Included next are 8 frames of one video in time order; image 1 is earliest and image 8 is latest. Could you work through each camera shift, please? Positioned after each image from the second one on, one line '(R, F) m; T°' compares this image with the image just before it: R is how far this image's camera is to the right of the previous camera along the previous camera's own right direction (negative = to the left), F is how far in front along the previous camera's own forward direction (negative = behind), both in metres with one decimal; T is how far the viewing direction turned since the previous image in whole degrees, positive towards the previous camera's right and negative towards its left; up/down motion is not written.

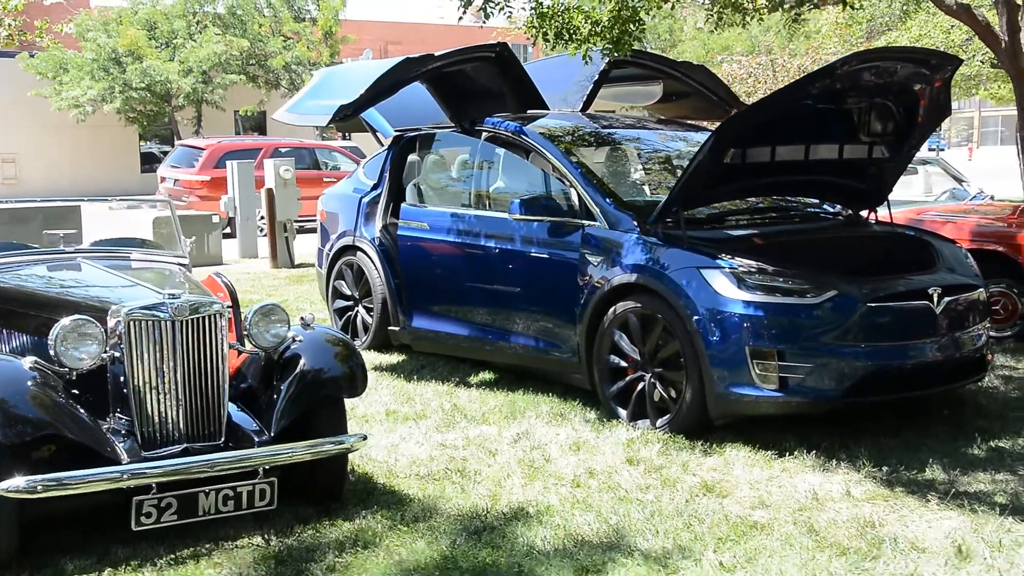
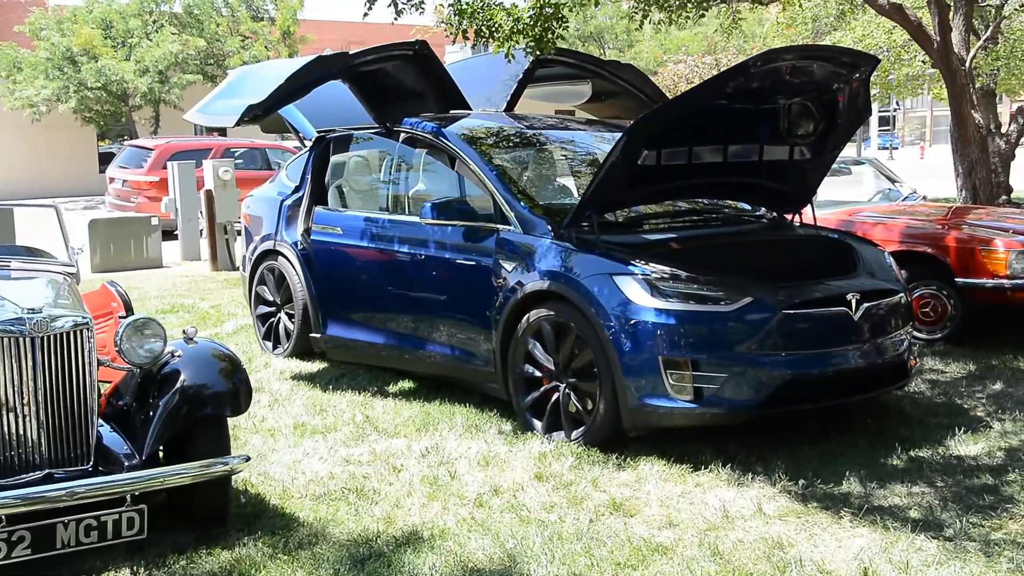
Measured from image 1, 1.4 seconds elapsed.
(+0.3, +0.2) m; +2°
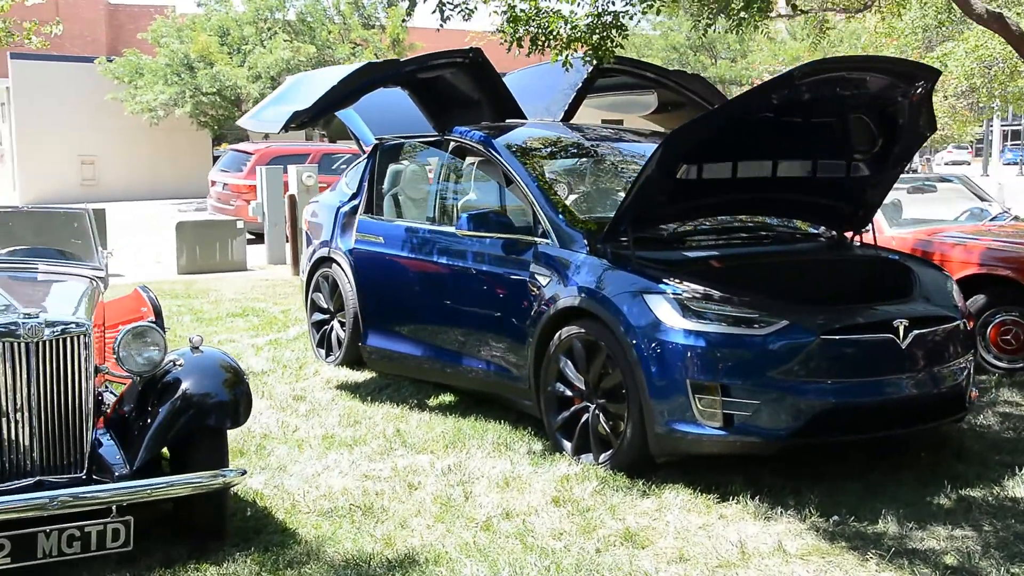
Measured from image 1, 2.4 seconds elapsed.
(+0.4, +0.2) m; -6°
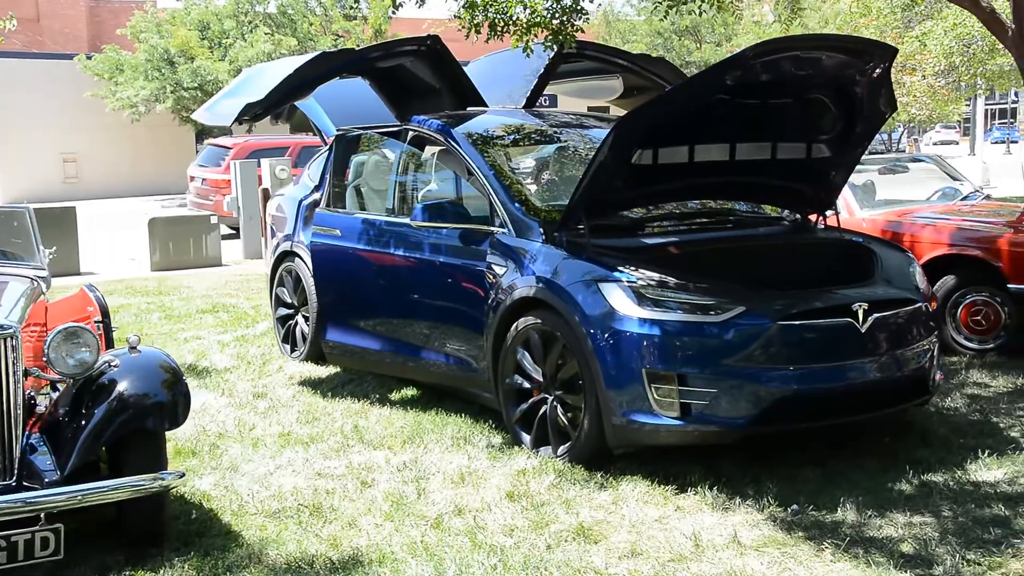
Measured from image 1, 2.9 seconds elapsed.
(+0.2, +0.1) m; 0°
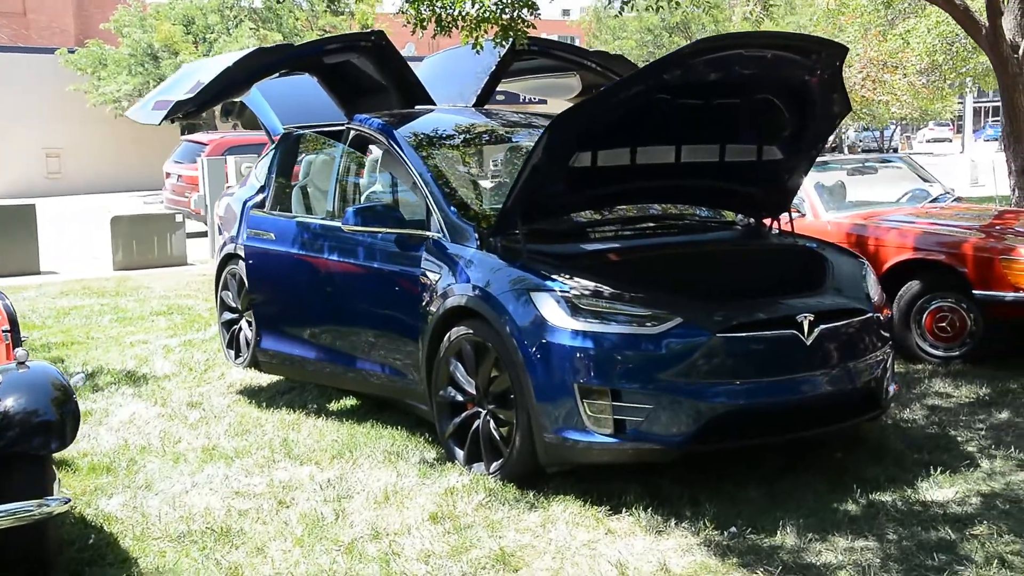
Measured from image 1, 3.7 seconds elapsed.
(+0.3, +0.2) m; 0°
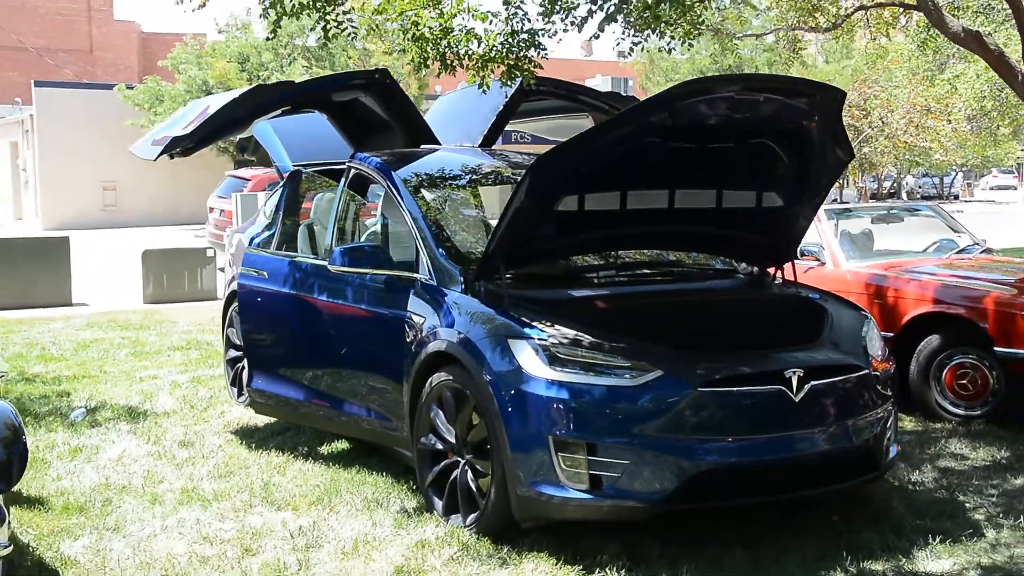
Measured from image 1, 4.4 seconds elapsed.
(+0.3, +0.1) m; -3°
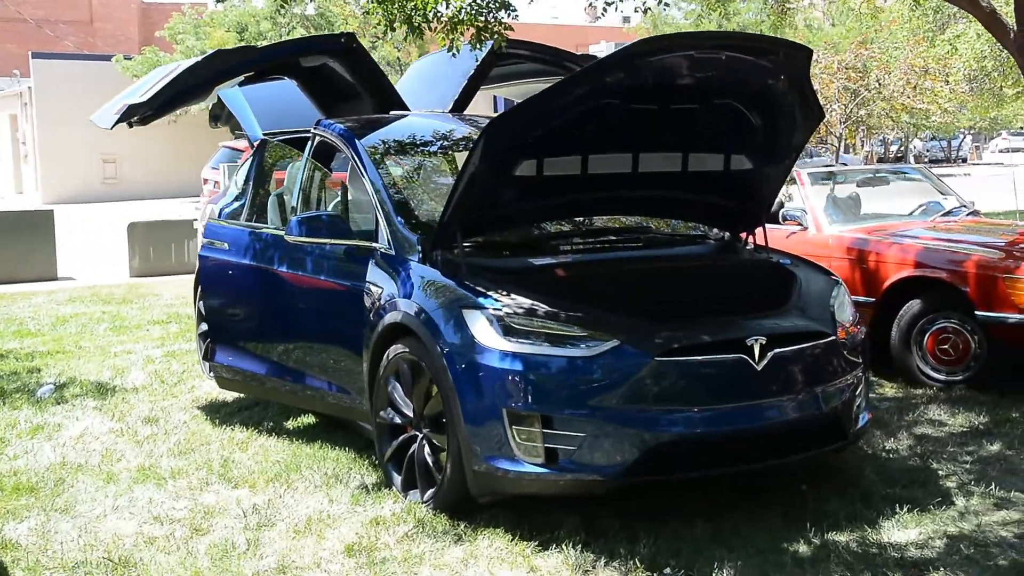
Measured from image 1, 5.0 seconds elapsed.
(+0.2, +0.1) m; 0°
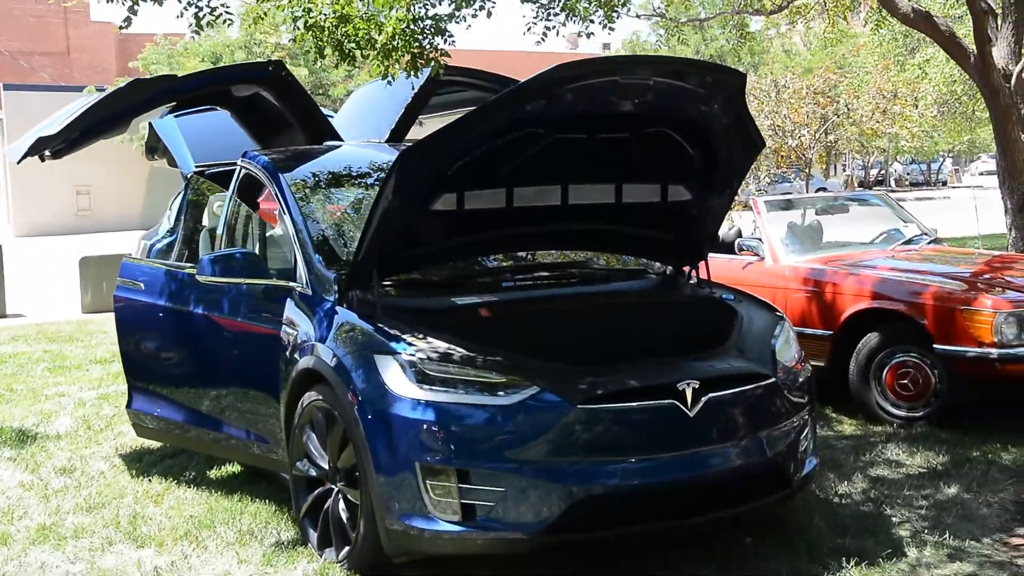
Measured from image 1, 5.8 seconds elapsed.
(+0.2, +0.3) m; +1°
